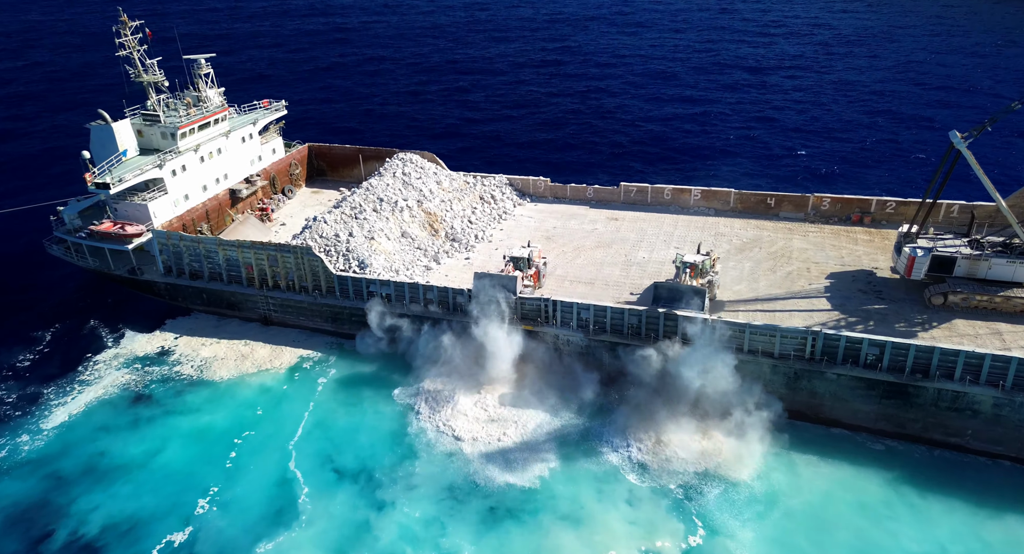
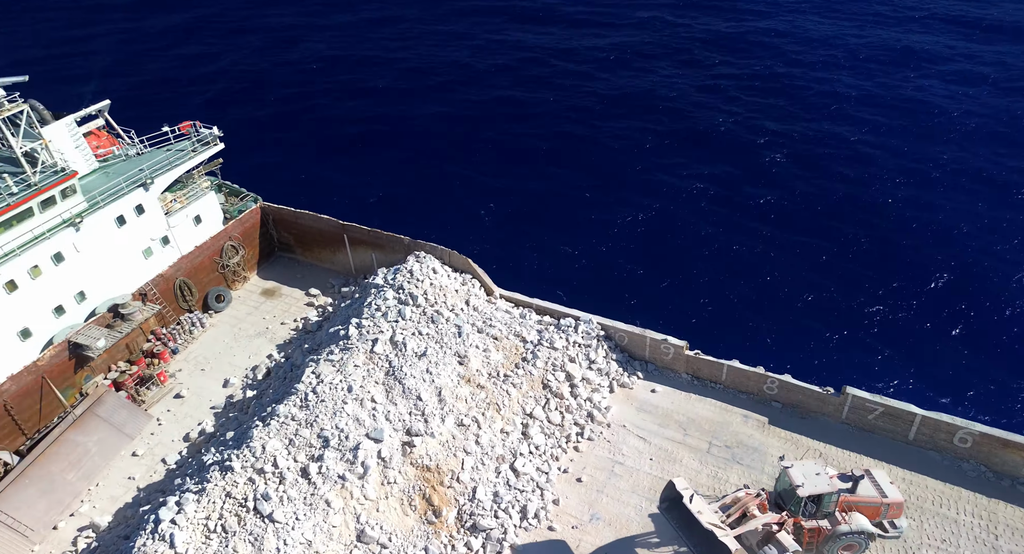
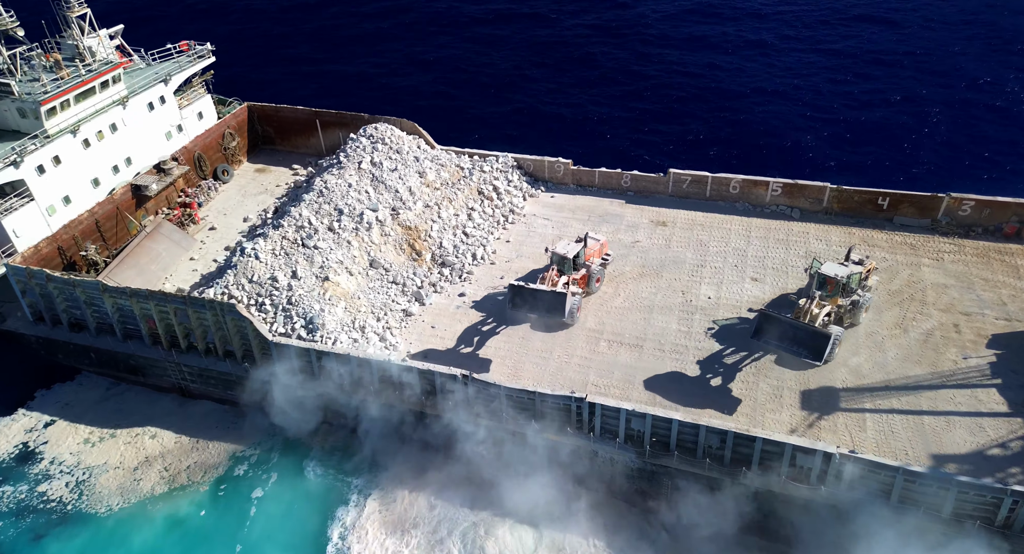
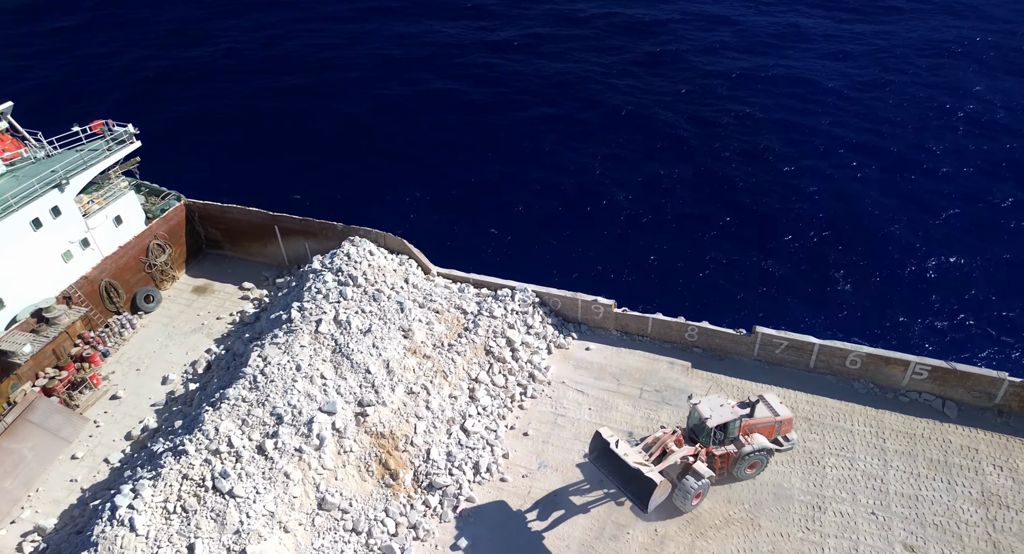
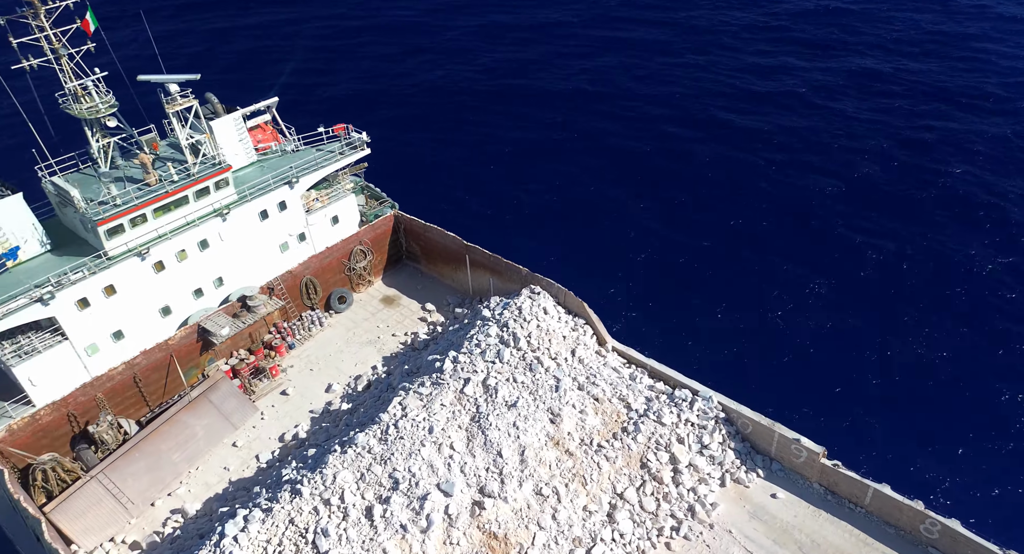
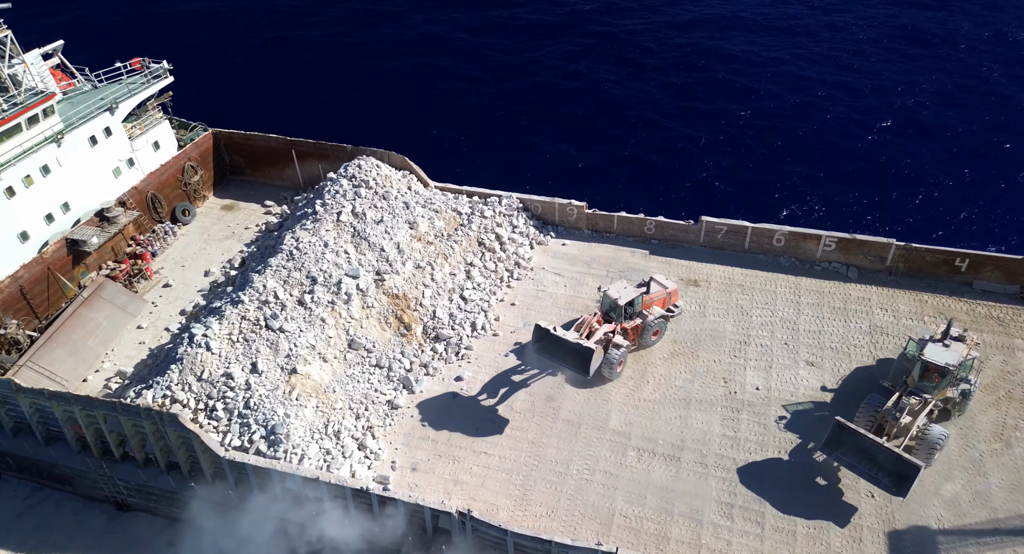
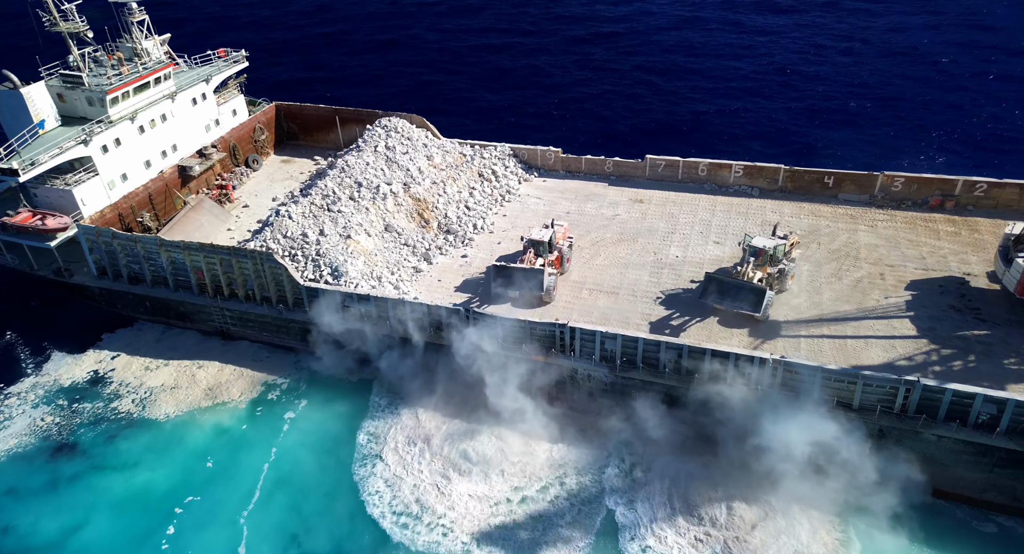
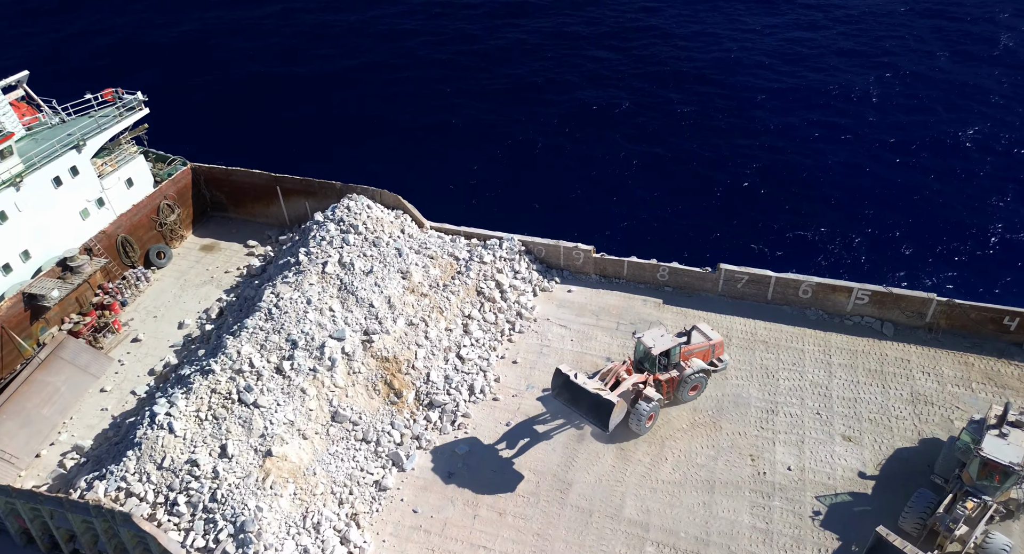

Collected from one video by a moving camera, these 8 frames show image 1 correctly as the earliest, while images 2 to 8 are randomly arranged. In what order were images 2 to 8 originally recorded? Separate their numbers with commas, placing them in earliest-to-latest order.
7, 3, 6, 8, 4, 2, 5
